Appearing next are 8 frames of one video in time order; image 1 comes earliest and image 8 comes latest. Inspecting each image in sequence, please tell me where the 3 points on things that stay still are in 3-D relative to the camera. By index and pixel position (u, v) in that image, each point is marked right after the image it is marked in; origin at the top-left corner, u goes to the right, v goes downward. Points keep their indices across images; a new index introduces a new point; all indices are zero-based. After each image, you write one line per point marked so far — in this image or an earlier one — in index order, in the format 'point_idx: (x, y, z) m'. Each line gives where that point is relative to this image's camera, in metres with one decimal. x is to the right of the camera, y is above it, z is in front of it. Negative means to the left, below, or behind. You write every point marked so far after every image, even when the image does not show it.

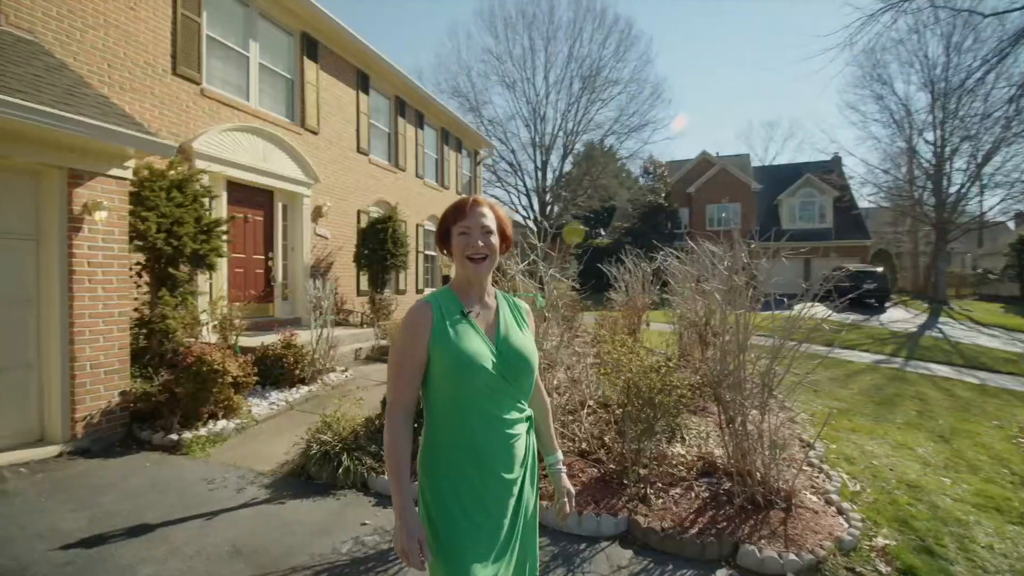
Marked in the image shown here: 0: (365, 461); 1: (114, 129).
0: (-1.3, -1.5, +4.3) m
1: (-3.9, +1.6, +4.6) m
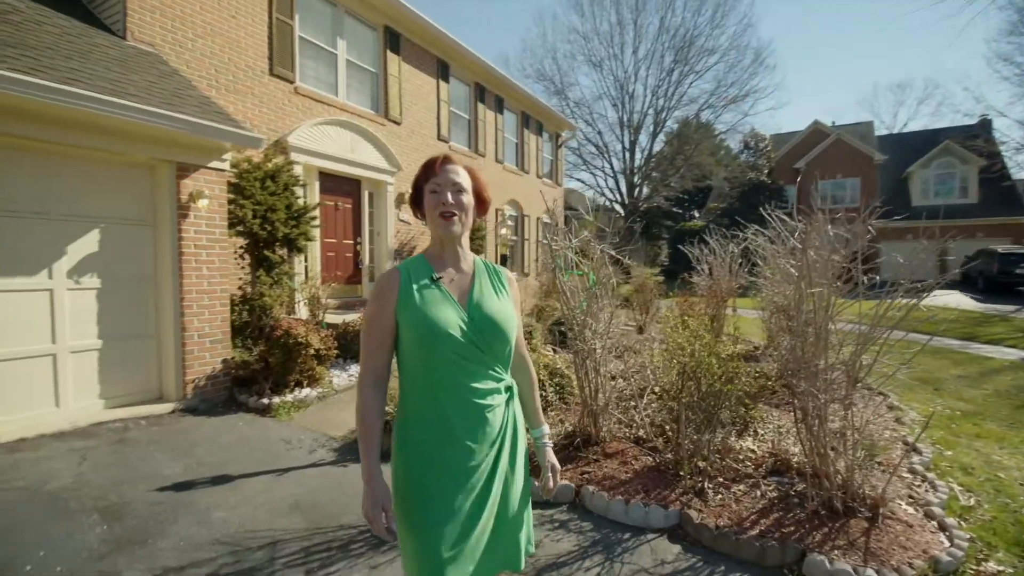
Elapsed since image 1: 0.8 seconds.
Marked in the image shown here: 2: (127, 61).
0: (-0.8, -1.3, +4.4) m
1: (-3.3, +1.8, +5.2) m
2: (-4.4, +2.6, +5.4) m
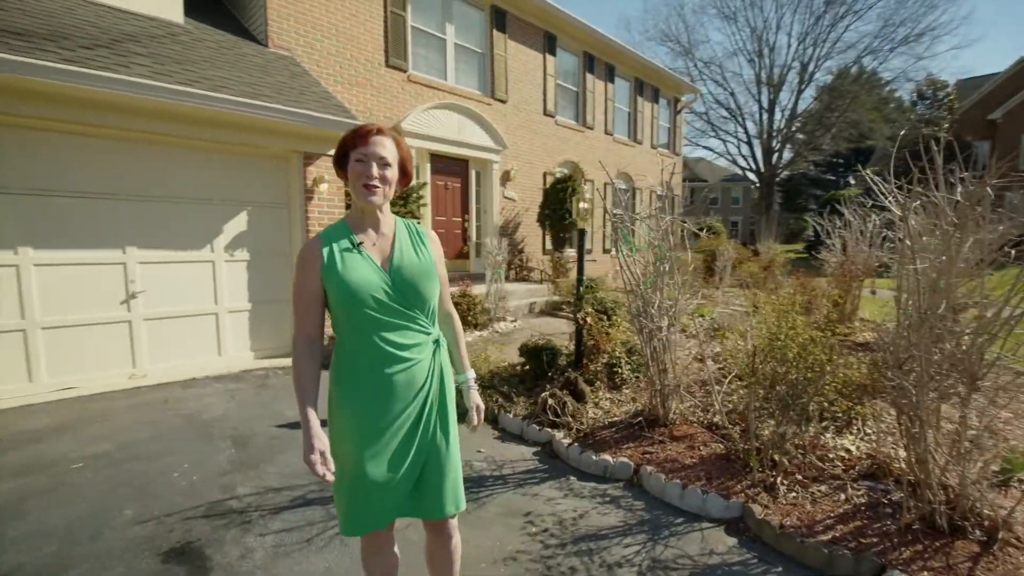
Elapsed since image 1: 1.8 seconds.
0: (-0.1, -1.1, +4.7) m
1: (-2.3, +2.1, +5.9) m
2: (-3.3, +3.0, +6.4) m
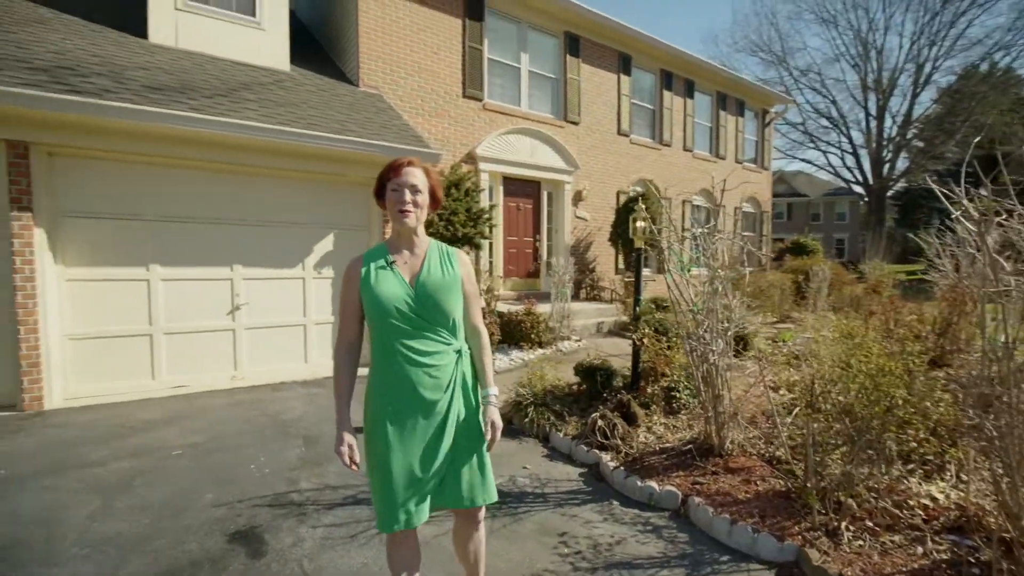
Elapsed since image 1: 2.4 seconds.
0: (+0.4, -1.3, +4.7) m
1: (-1.5, +1.9, +6.4) m
2: (-2.4, +2.7, +7.1) m
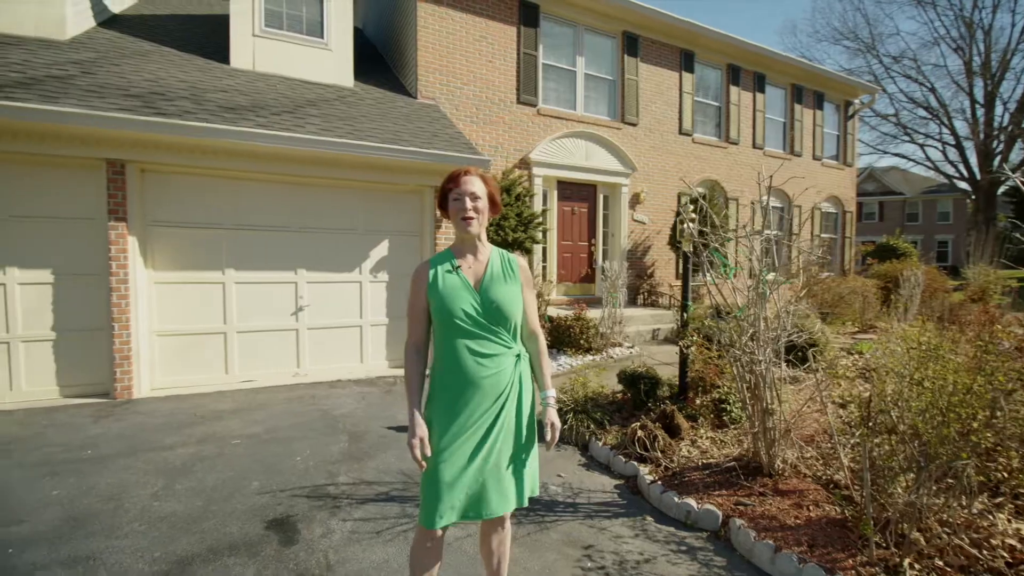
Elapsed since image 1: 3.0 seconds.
0: (+0.8, -1.3, +4.6) m
1: (-0.8, +1.9, +6.6) m
2: (-1.6, +2.7, +7.3) m
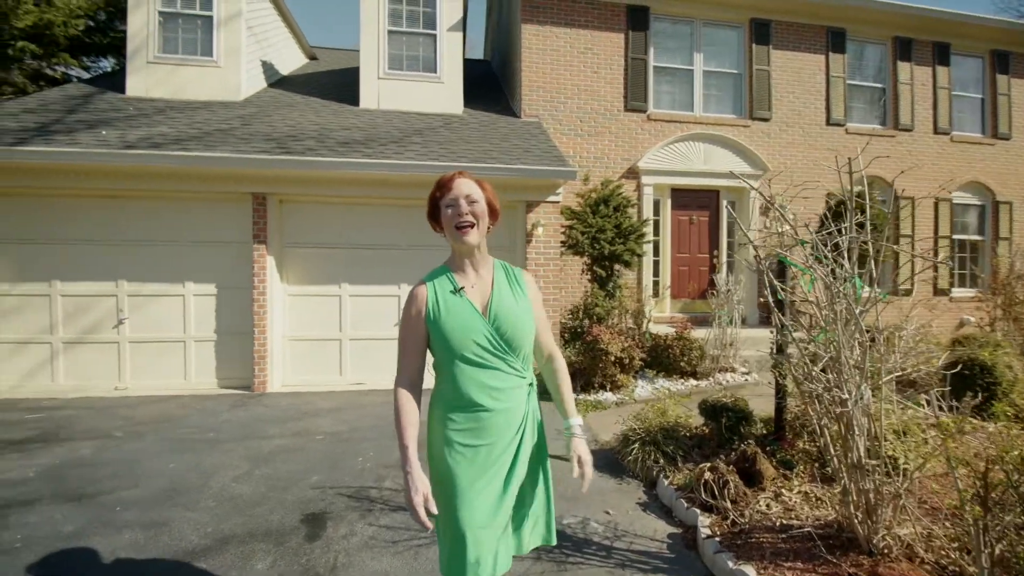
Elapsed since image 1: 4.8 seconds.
0: (+1.3, -1.5, +4.0) m
1: (+0.4, +1.7, +6.5) m
2: (-0.1, +2.4, +7.5) m
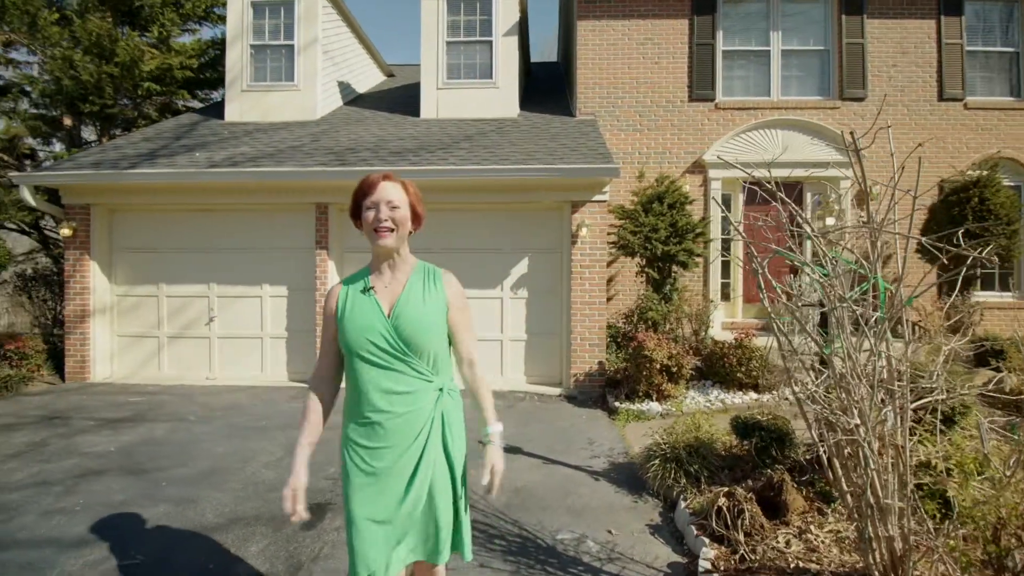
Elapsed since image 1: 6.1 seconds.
0: (+1.3, -1.5, +3.7) m
1: (+1.0, +1.6, +6.3) m
2: (+0.7, +2.4, +7.4) m
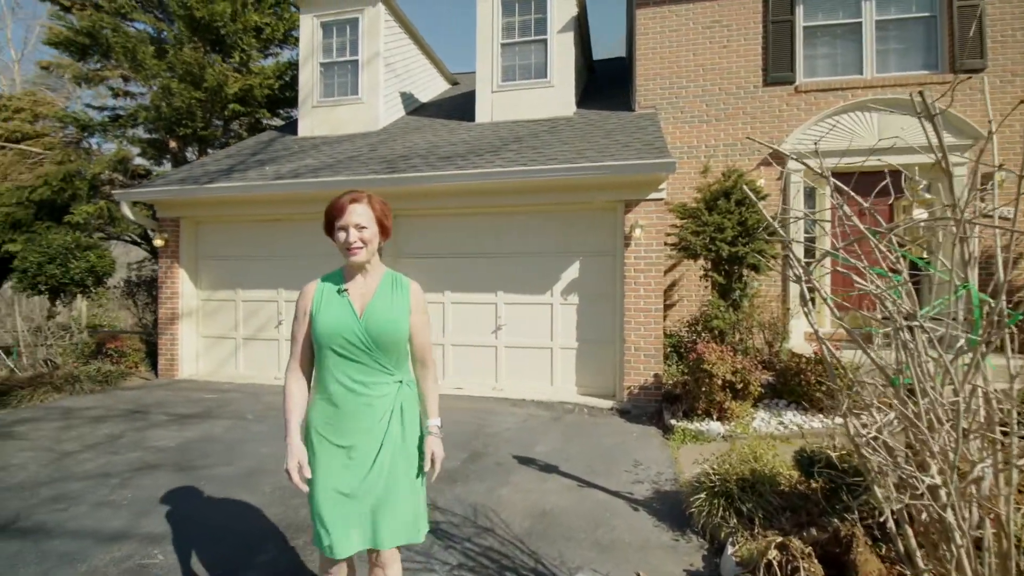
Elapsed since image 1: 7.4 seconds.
0: (+1.5, -1.5, +3.2) m
1: (+1.6, +1.5, +5.9) m
2: (+1.5, +2.3, +7.0) m
